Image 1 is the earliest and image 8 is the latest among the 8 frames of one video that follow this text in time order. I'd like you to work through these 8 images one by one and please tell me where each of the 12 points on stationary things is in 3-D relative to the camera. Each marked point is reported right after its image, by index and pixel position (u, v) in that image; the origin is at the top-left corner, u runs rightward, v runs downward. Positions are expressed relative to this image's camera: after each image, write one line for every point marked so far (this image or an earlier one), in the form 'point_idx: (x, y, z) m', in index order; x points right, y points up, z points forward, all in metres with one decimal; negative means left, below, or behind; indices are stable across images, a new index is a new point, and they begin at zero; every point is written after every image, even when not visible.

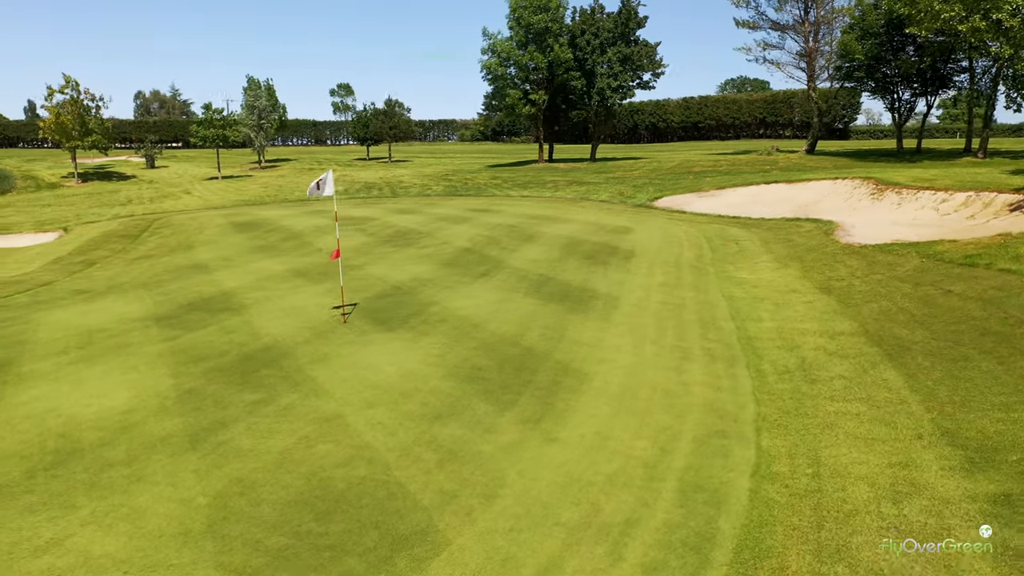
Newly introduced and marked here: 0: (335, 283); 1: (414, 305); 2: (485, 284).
0: (-4.3, +0.1, +19.6) m
1: (-1.9, -0.4, +16.7) m
2: (-0.6, +0.1, +19.3) m
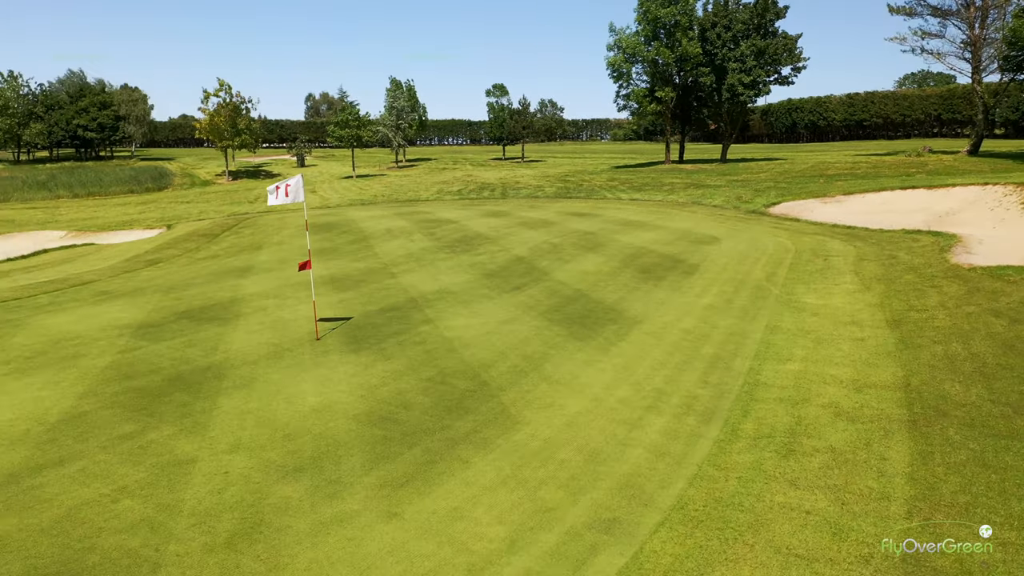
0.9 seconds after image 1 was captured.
0: (-3.6, -0.1, +18.5) m
1: (-1.9, -0.6, +15.3) m
2: (-0.1, -0.2, +17.6) m
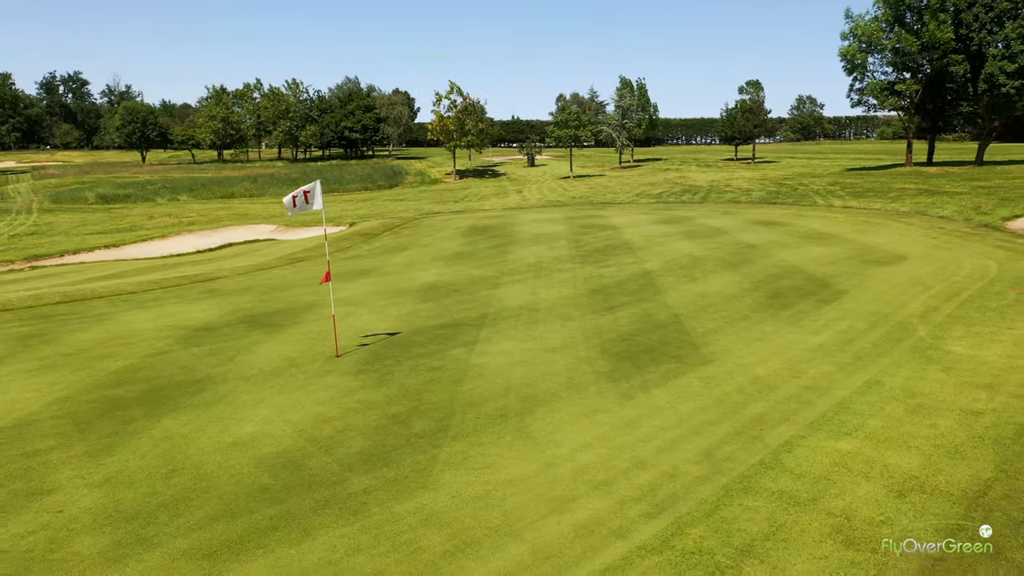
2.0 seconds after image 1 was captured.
0: (-1.7, -0.3, +17.5) m
1: (-1.0, -0.9, +13.9) m
2: (+1.4, -0.6, +15.6) m
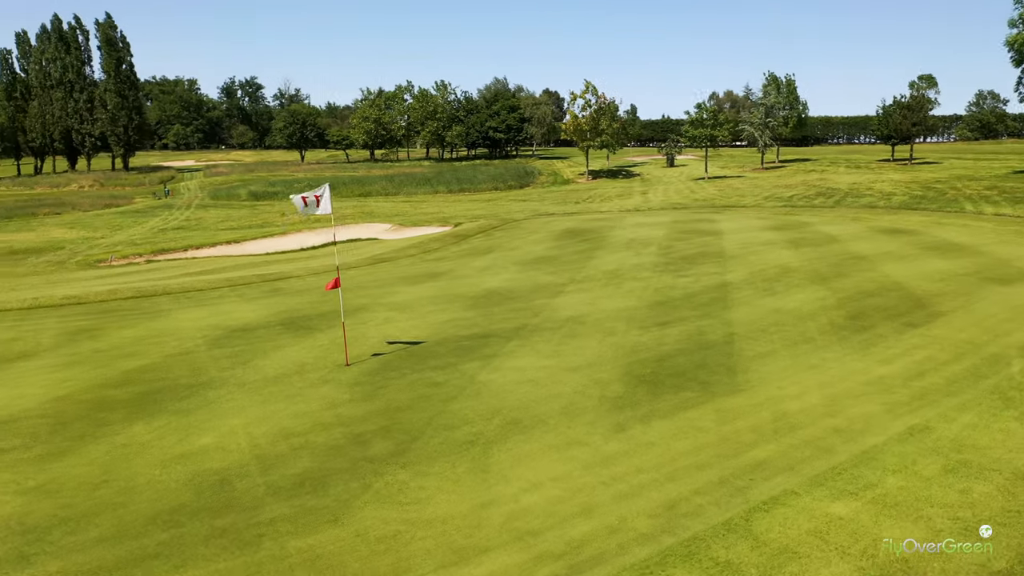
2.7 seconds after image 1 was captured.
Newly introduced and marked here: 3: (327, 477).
0: (-0.7, -0.5, +16.9) m
1: (-0.7, -1.1, +13.2) m
2: (+2.0, -0.9, +14.3) m
3: (-1.9, -1.9, +8.5) m
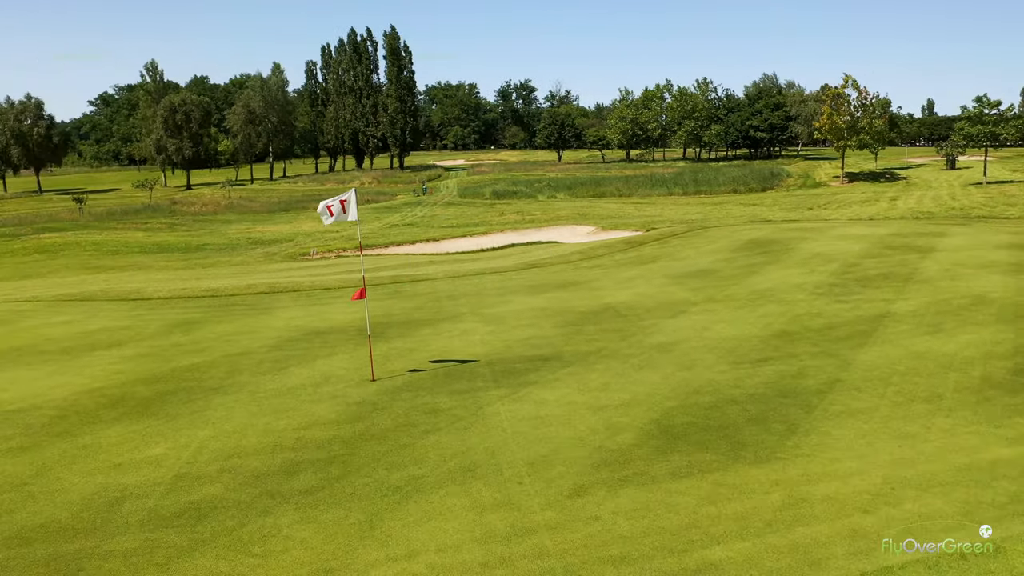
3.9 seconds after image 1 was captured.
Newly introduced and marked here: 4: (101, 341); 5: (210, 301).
0: (+1.1, -0.7, +15.4) m
1: (-0.1, -1.3, +11.9) m
2: (+2.8, -1.3, +12.1) m
3: (-2.8, -2.1, +7.8) m
4: (-7.2, -0.9, +14.6) m
5: (-6.6, -0.3, +18.0) m
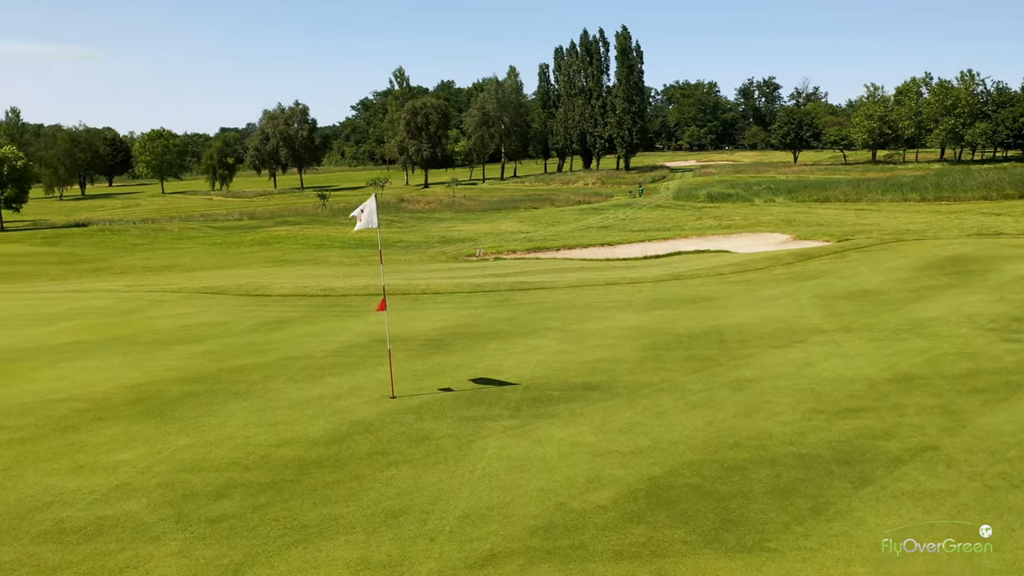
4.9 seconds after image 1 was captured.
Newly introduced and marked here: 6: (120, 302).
0: (+2.3, -1.1, +13.7) m
1: (+0.1, -1.6, +10.6) m
2: (+3.1, -1.7, +10.1) m
3: (-3.6, -2.2, +7.5) m
4: (-5.9, -0.9, +15.3) m
5: (-4.3, -0.3, +18.3) m
6: (-9.0, -0.3, +18.9) m
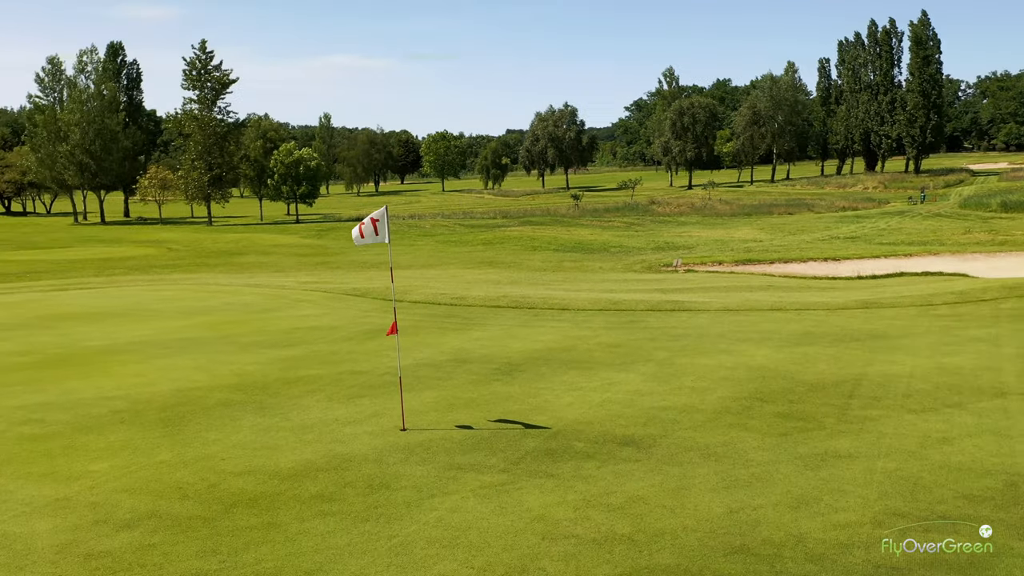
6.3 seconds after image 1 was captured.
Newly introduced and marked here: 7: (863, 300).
0: (+3.2, -1.6, +11.2) m
1: (+0.1, -1.9, +9.0) m
2: (+2.7, -2.2, +7.6) m
3: (-4.5, -2.3, +7.3) m
4: (-4.1, -0.9, +15.3) m
5: (-1.6, -0.5, +17.7) m
6: (-5.8, -0.3, +19.8) m
7: (+8.5, -0.3, +19.9) m
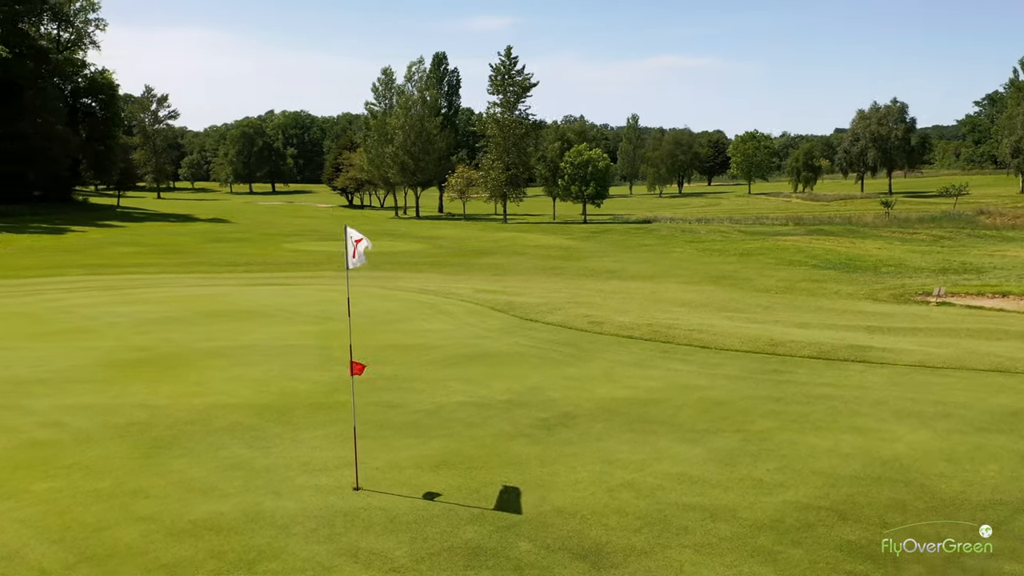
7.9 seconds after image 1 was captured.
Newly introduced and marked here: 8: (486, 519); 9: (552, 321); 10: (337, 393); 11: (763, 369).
0: (+2.9, -2.2, +8.0) m
1: (-0.7, -2.4, +7.1) m
2: (+1.1, -2.7, +4.8) m
3: (-5.6, -2.4, +7.1) m
4: (-2.3, -1.2, +14.4) m
5: (+1.0, -0.9, +15.7) m
6: (-2.2, -0.5, +19.2) m
7: (+11.1, -1.3, +14.2) m
8: (-0.2, -2.2, +7.9) m
9: (+0.9, -0.7, +17.4) m
10: (-2.5, -1.6, +12.1) m
11: (+4.1, -1.3, +13.4) m
